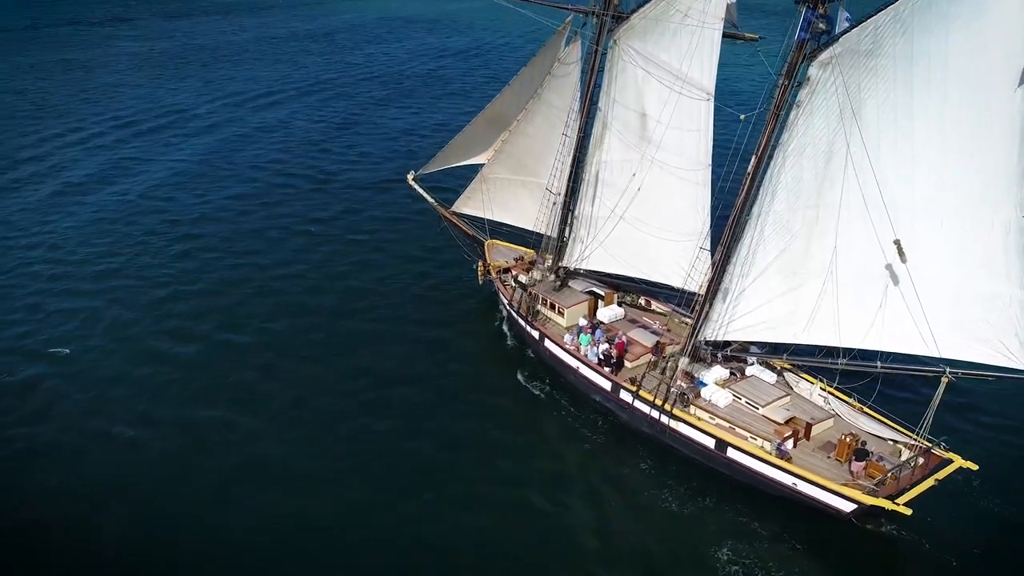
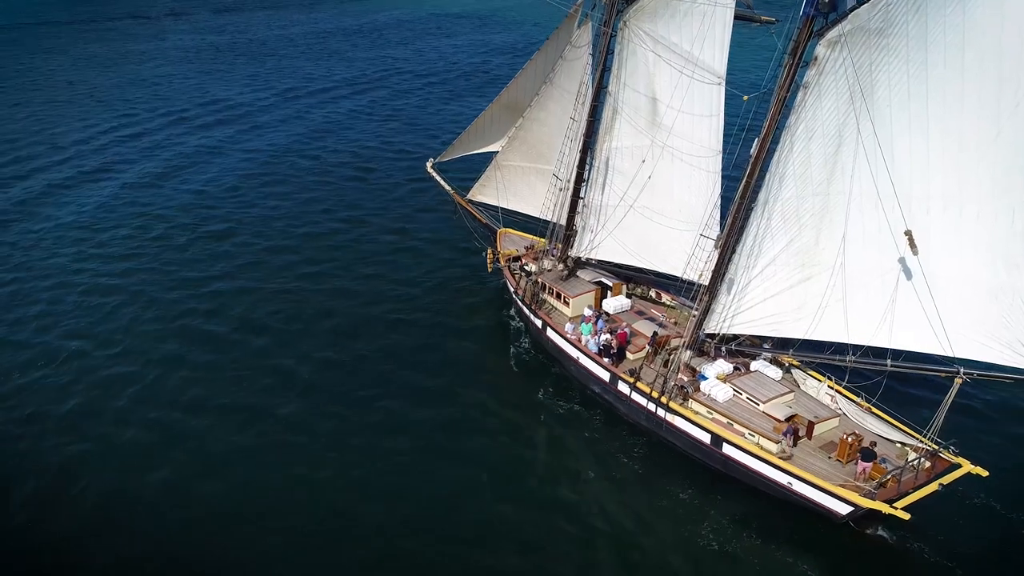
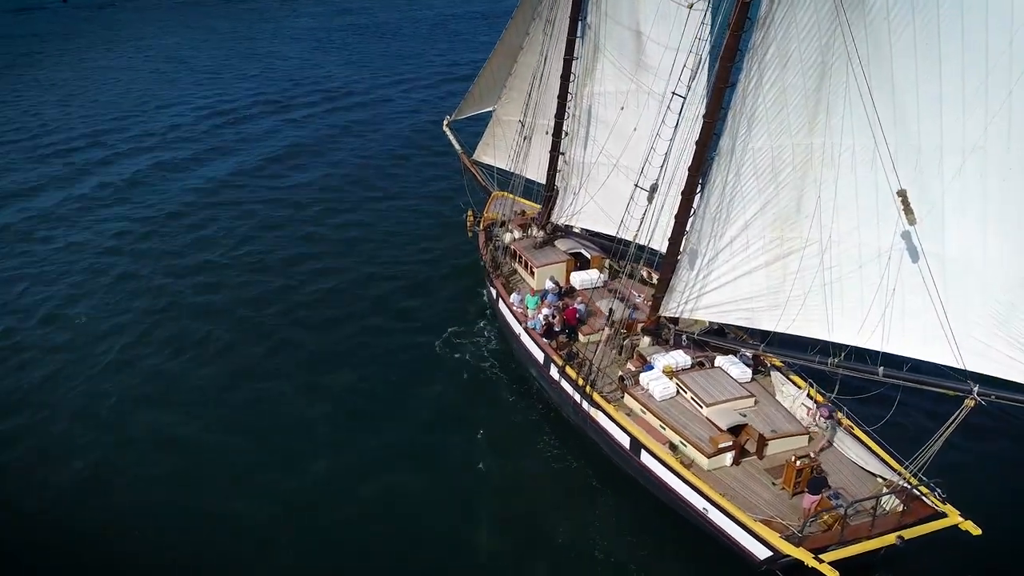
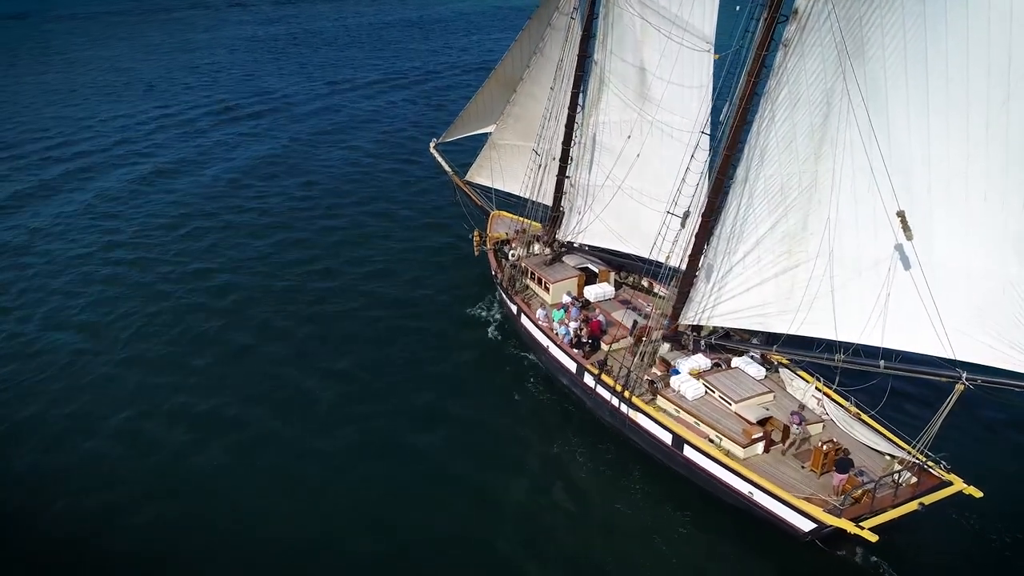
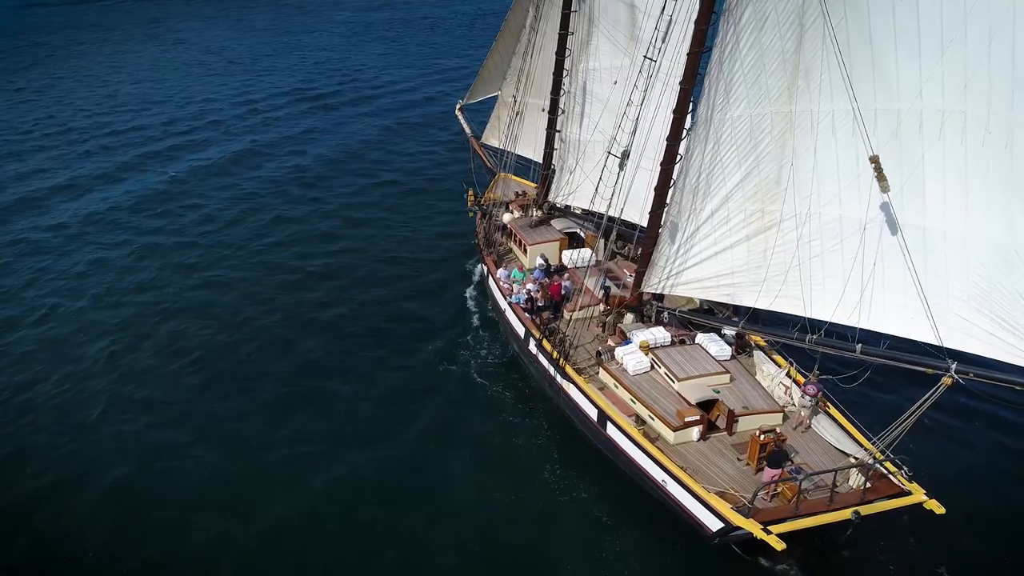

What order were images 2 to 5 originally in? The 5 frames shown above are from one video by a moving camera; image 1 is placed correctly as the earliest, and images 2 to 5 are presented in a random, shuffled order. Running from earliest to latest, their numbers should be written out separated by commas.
2, 4, 3, 5
